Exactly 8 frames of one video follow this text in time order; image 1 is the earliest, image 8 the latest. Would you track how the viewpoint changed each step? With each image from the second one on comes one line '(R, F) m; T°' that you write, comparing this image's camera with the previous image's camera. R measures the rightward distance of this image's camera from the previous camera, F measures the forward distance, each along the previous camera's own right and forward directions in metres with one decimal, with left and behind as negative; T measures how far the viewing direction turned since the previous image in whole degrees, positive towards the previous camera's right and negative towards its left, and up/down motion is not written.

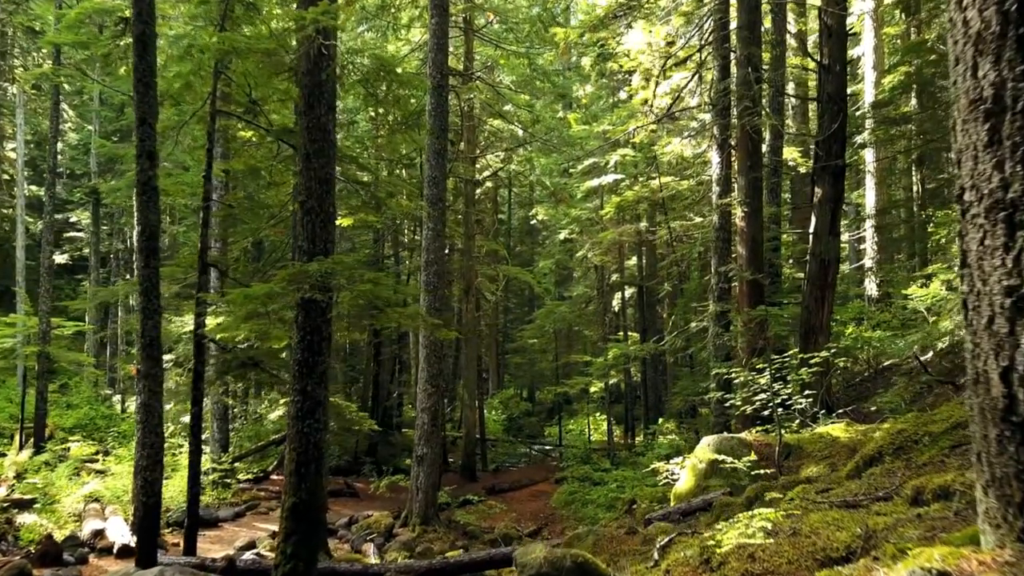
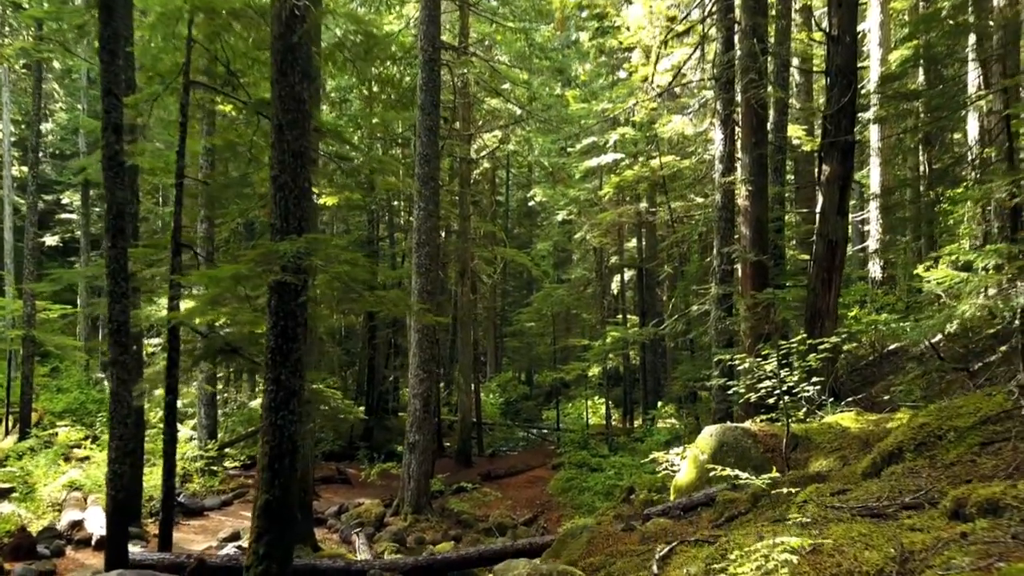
(+0.1, +0.4) m; 0°
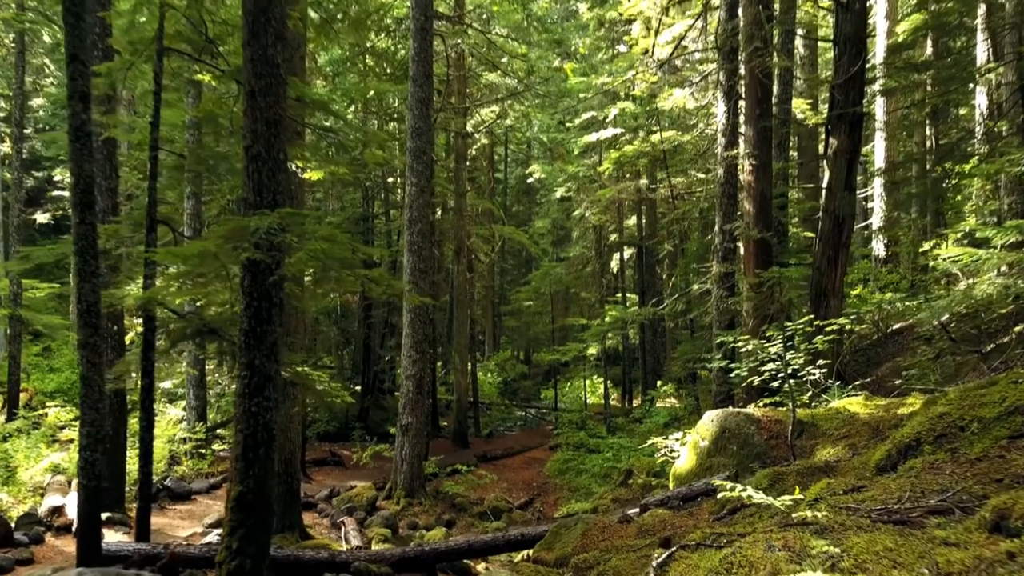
(+0.1, +0.4) m; 0°
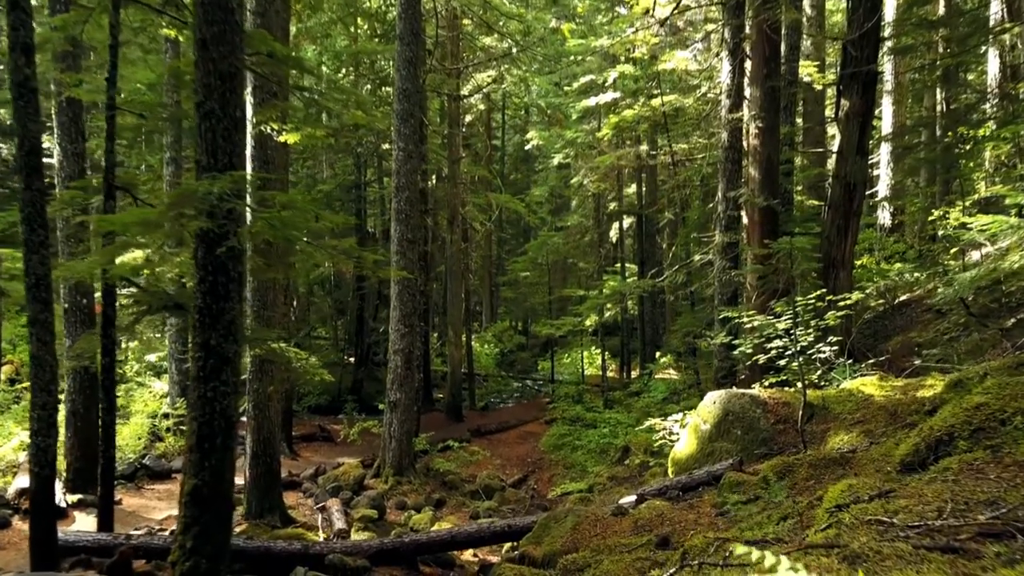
(+0.1, +0.5) m; 0°
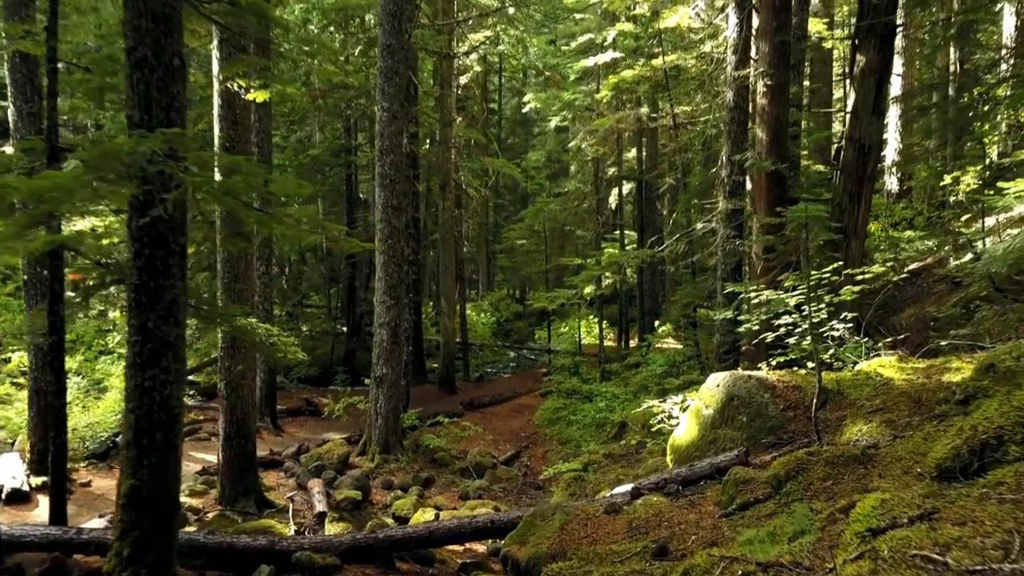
(+0.1, +0.6) m; 0°
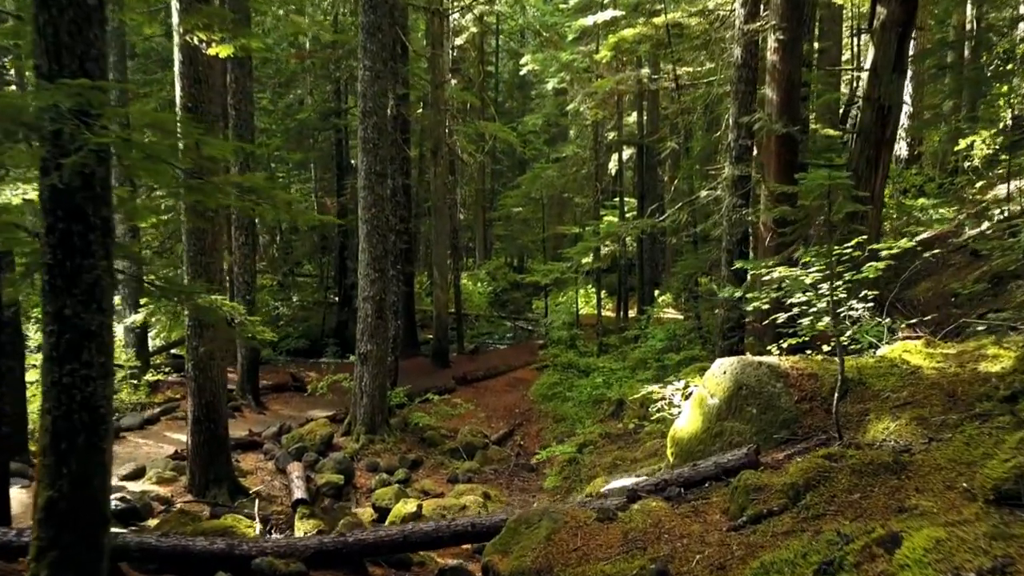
(+0.1, +0.6) m; 0°
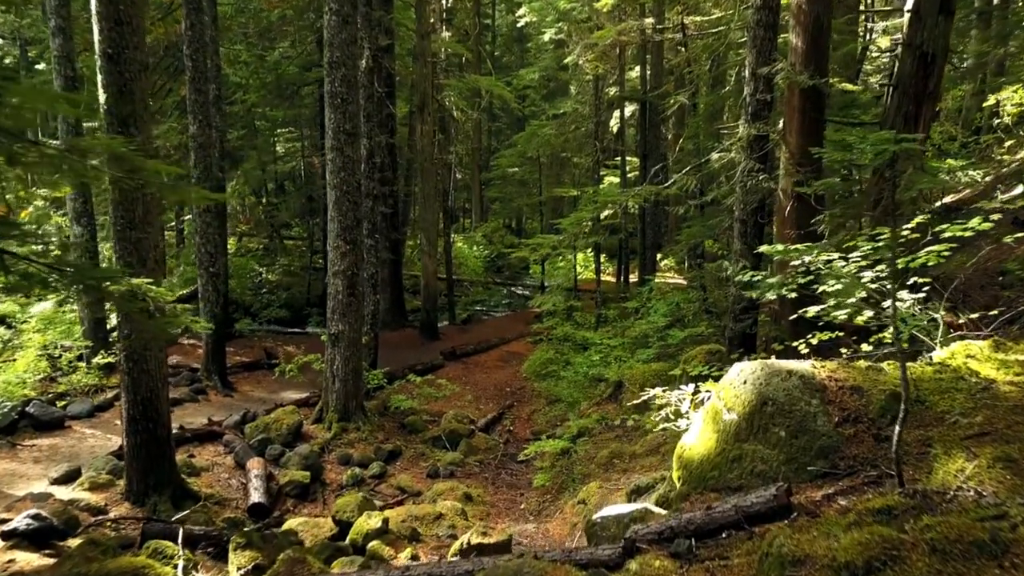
(+0.2, +1.0) m; 0°
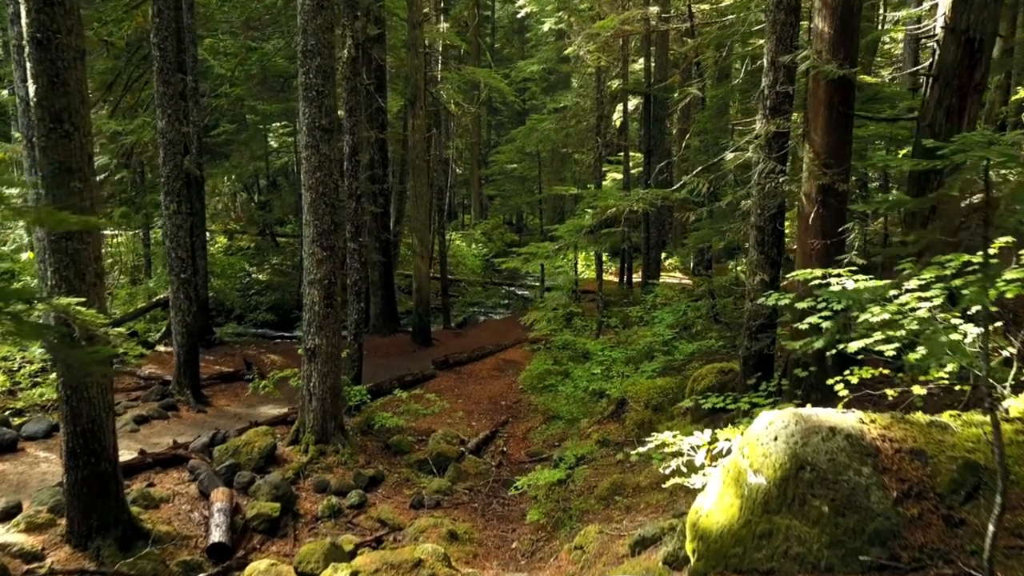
(+0.1, +0.8) m; 0°
